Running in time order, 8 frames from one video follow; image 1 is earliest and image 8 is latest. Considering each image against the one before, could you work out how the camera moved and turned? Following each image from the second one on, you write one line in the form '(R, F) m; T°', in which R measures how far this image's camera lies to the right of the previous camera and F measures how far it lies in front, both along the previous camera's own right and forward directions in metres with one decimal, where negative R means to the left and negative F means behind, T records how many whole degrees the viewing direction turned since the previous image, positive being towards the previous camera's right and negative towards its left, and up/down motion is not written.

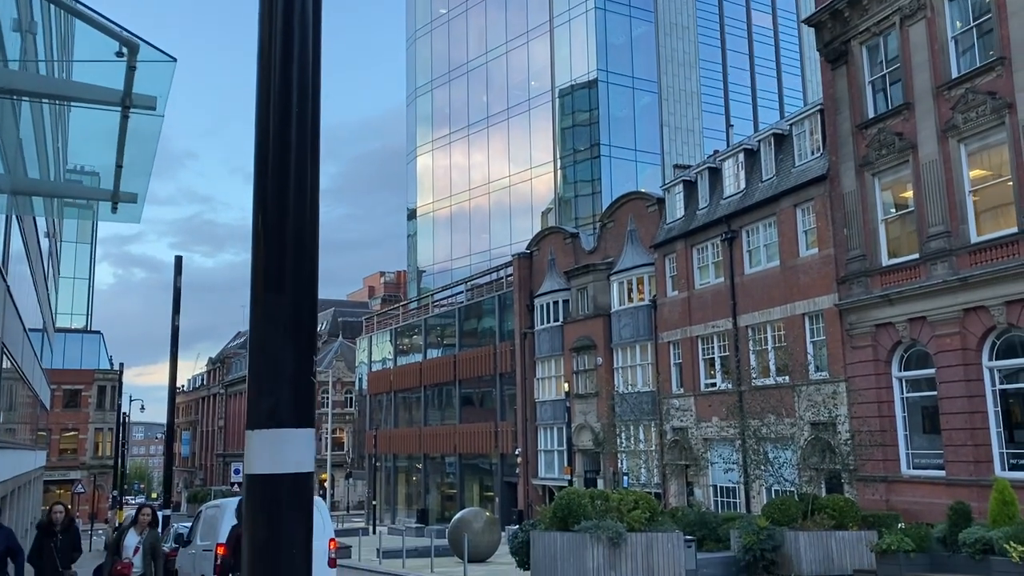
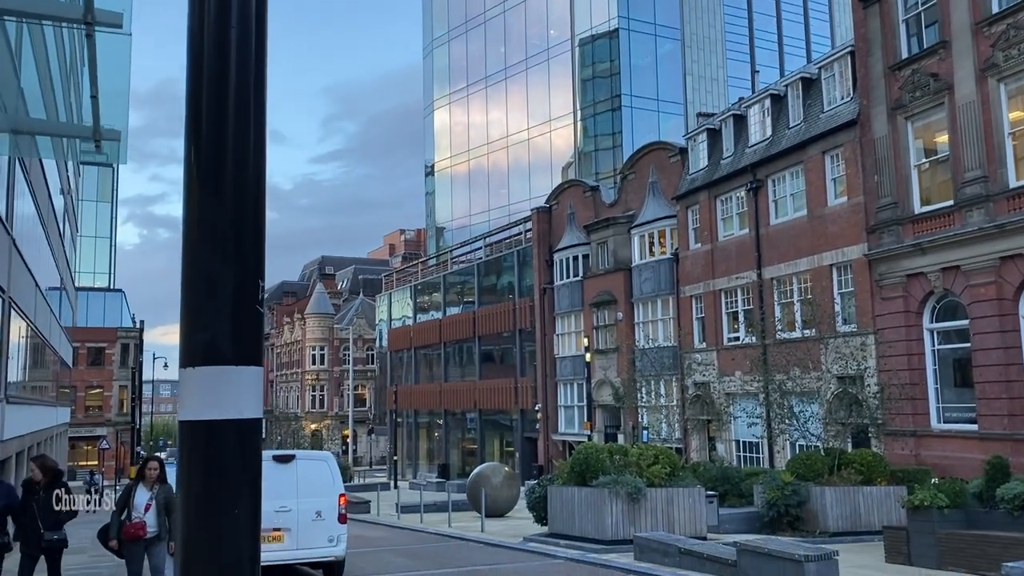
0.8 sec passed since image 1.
(+0.1, +0.6) m; -1°
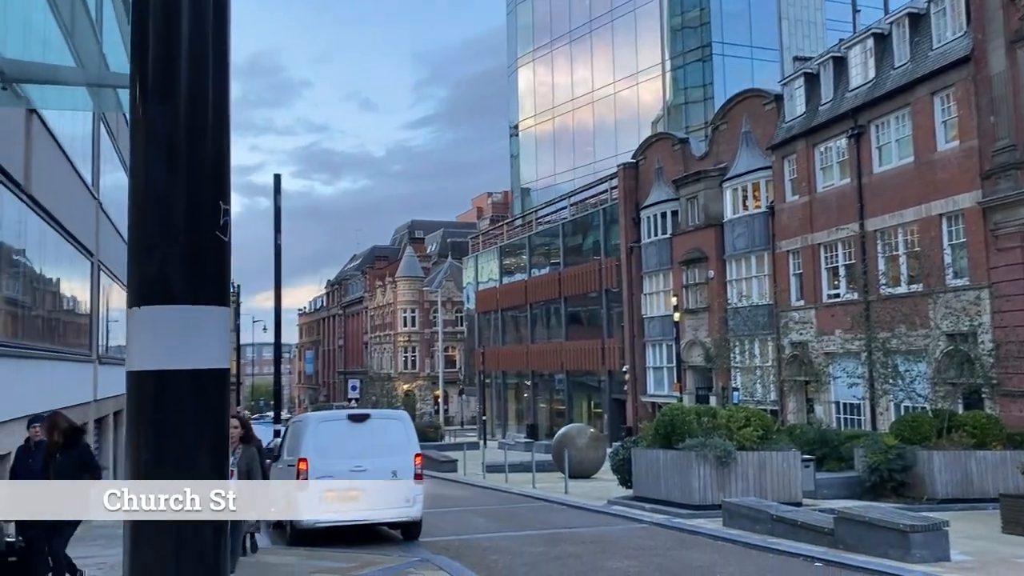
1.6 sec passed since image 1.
(+0.2, +0.6) m; -6°
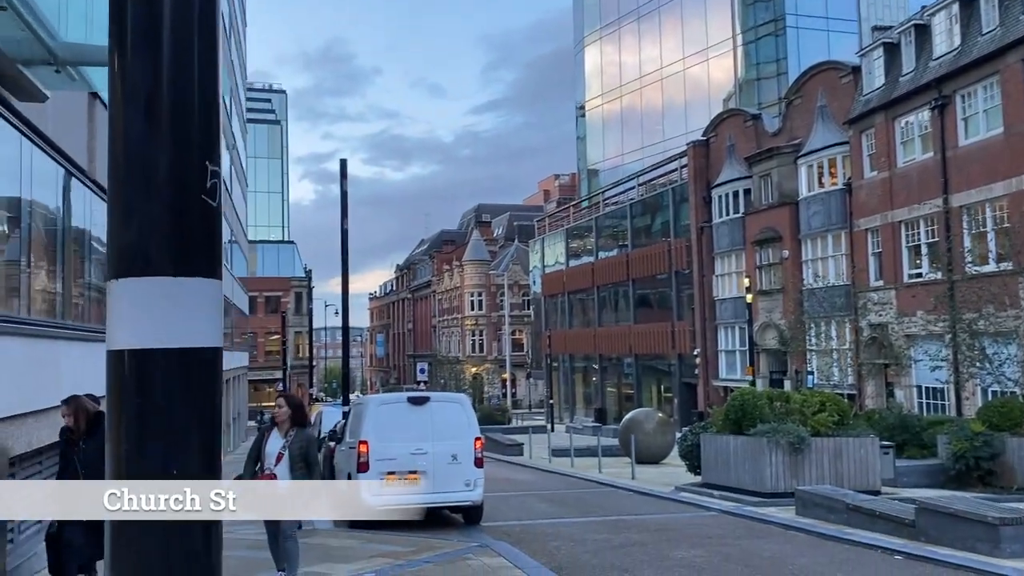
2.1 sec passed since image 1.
(+0.1, +0.3) m; -5°
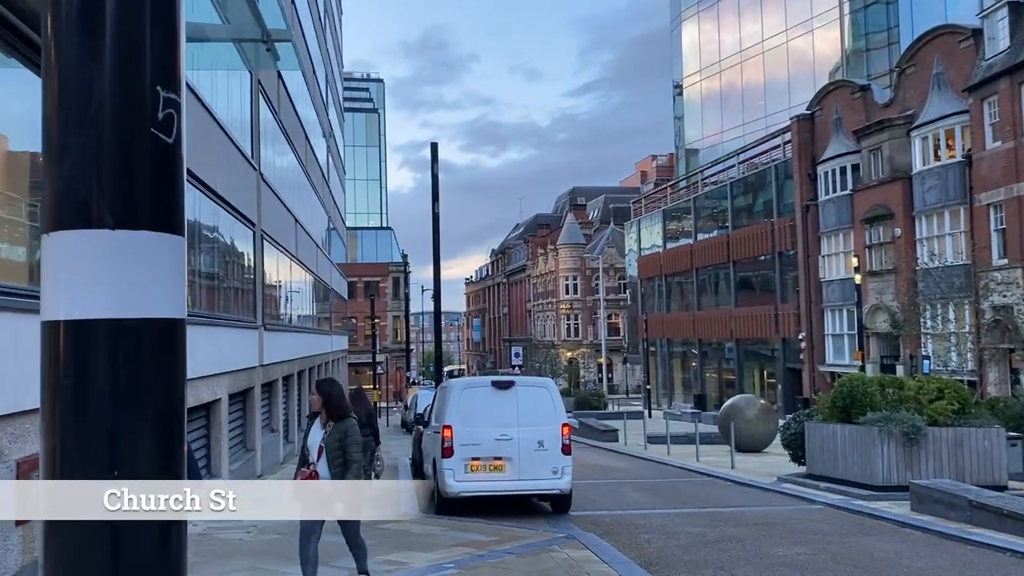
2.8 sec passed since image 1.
(+0.1, +0.5) m; -7°
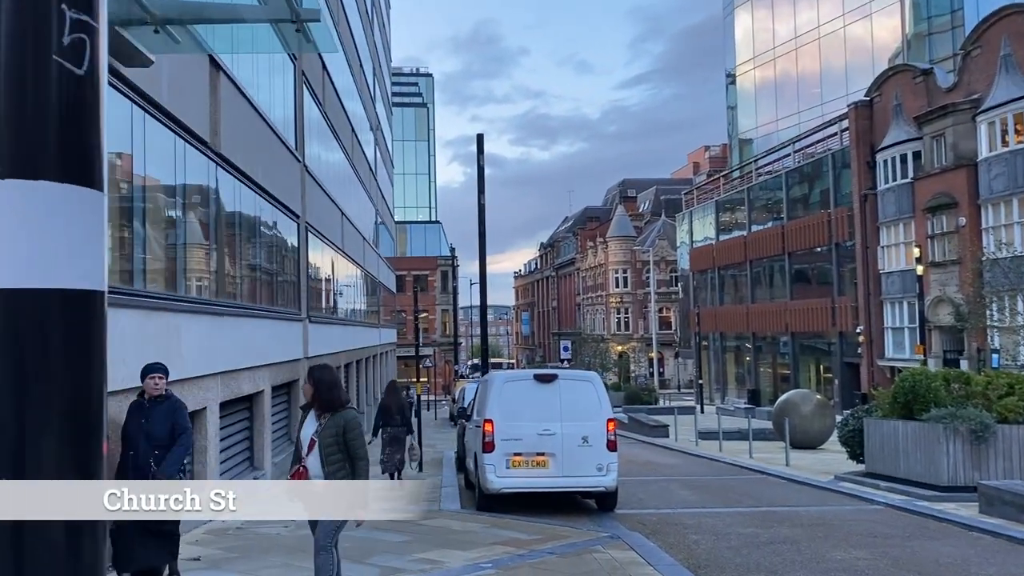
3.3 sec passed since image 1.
(+0.1, +0.4) m; -3°
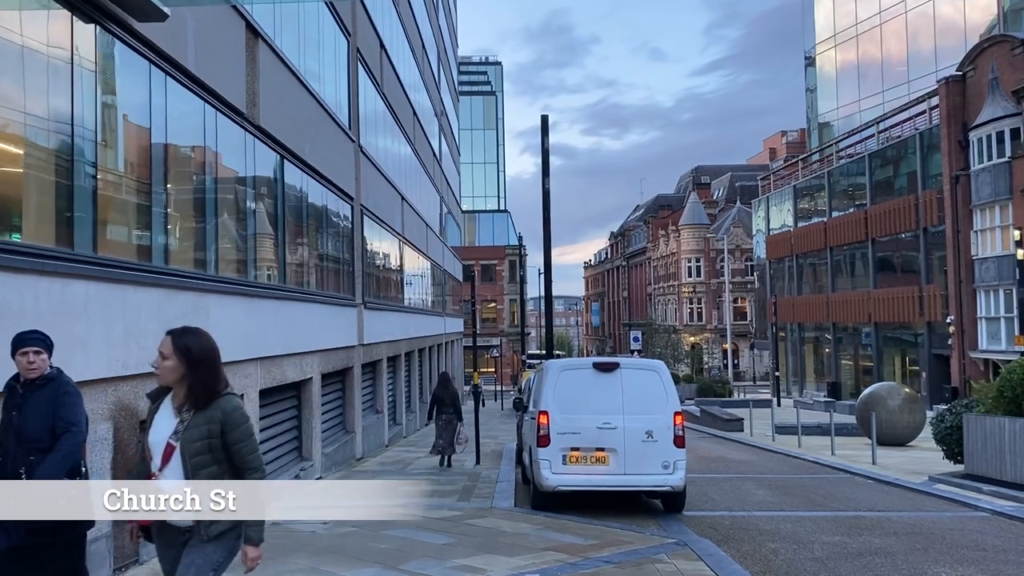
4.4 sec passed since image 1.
(+0.2, +0.9) m; -5°
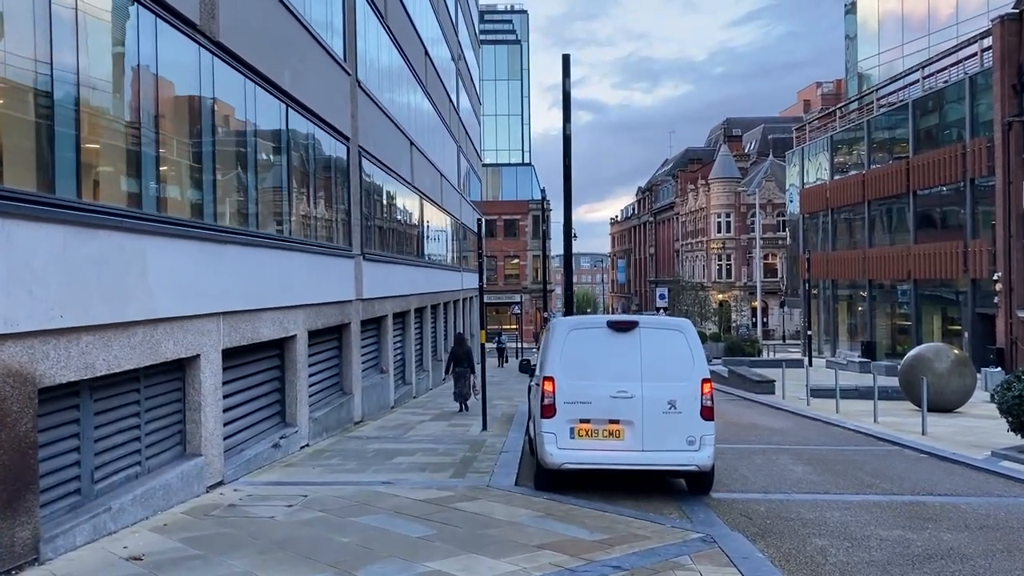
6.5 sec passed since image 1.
(+0.3, +1.5) m; -2°
